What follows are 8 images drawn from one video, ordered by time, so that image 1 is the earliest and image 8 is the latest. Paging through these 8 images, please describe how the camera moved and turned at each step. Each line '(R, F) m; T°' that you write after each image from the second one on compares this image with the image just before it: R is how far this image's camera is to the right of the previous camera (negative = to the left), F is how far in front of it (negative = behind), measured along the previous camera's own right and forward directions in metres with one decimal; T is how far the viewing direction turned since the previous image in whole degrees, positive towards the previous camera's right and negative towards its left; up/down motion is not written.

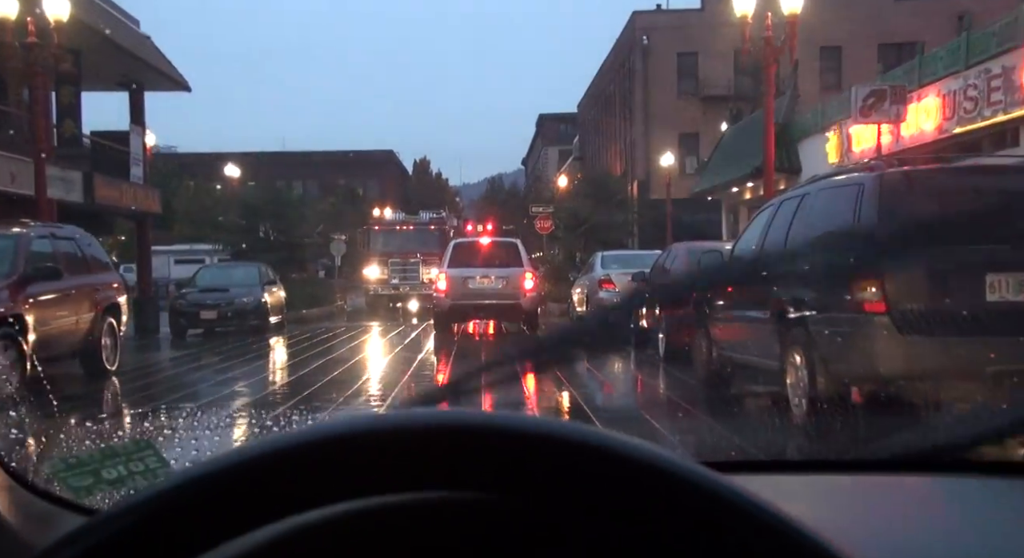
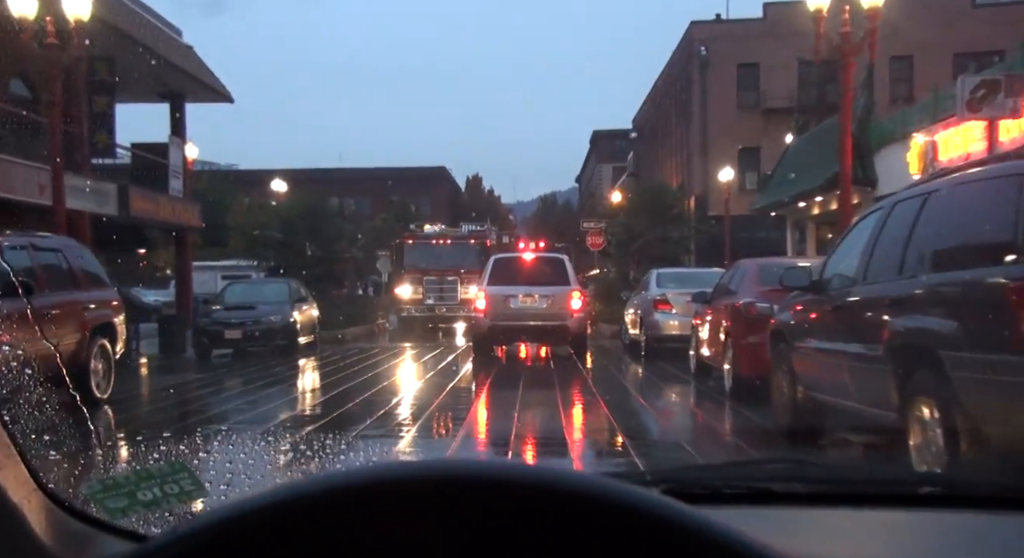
(+0.1, +1.2) m; -3°
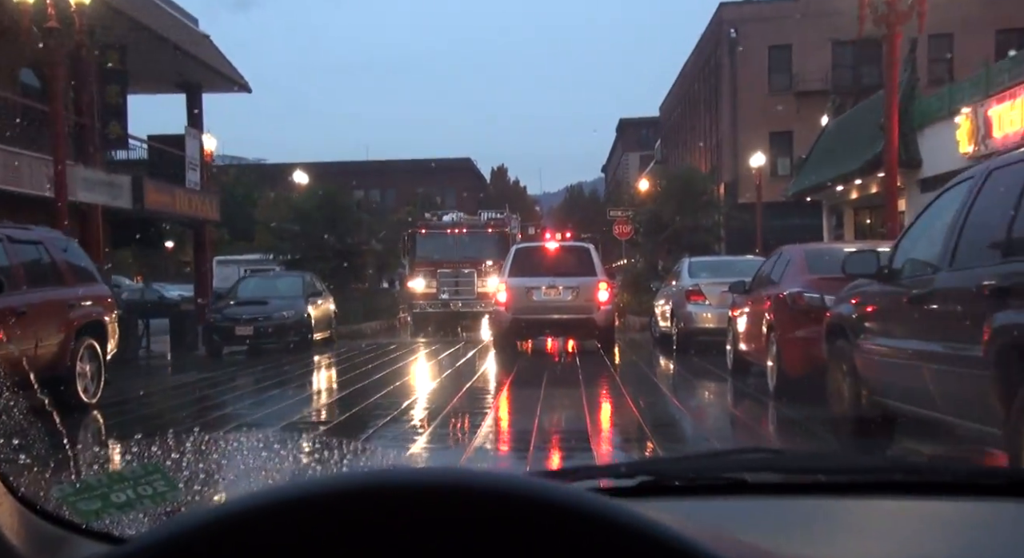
(0.0, +0.7) m; -1°
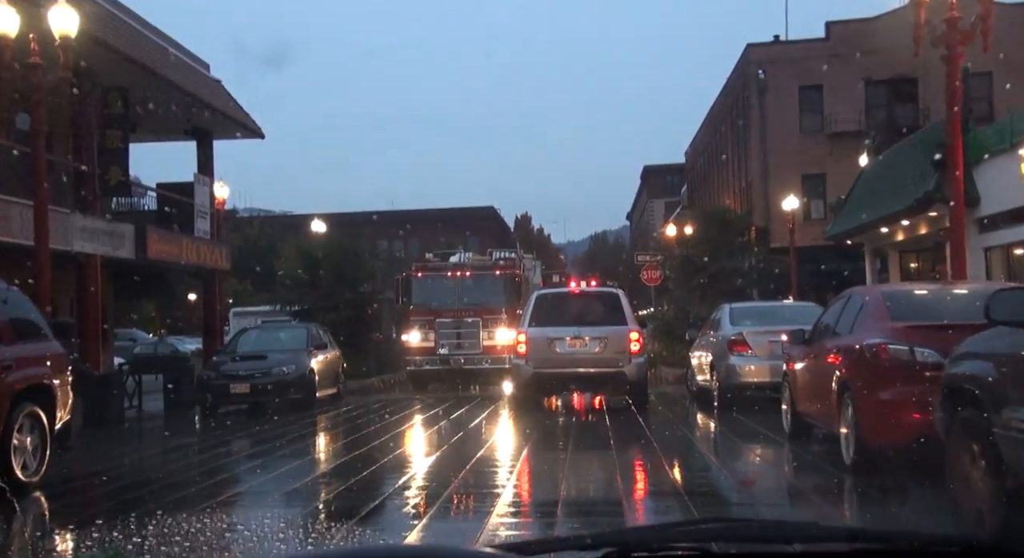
(0.0, +1.2) m; -1°
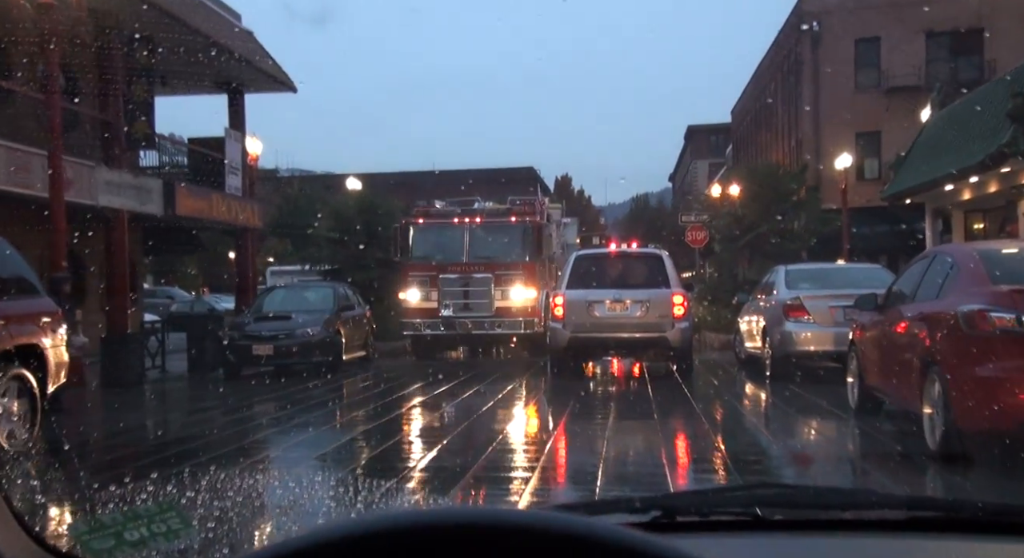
(0.0, +0.8) m; -2°
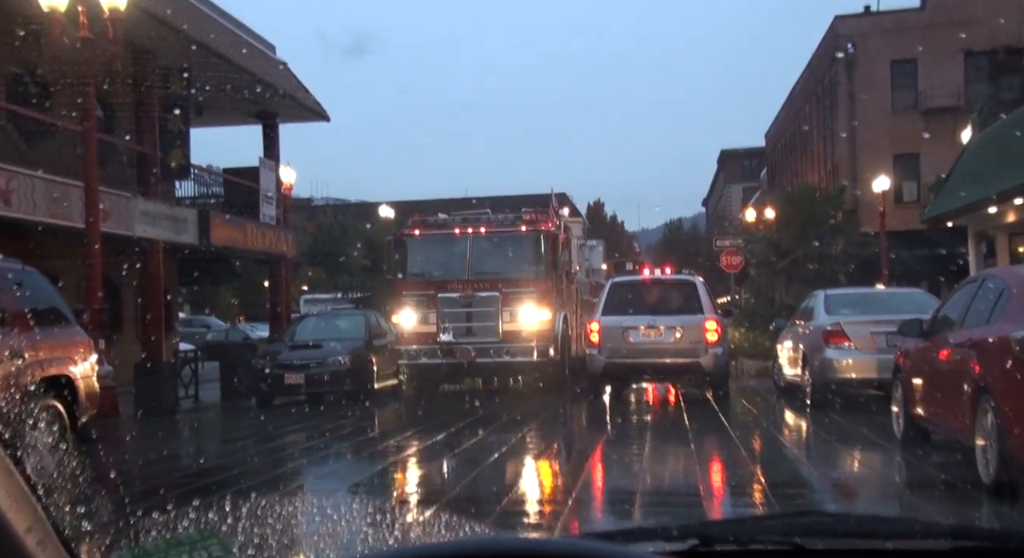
(0.0, +0.1) m; -2°
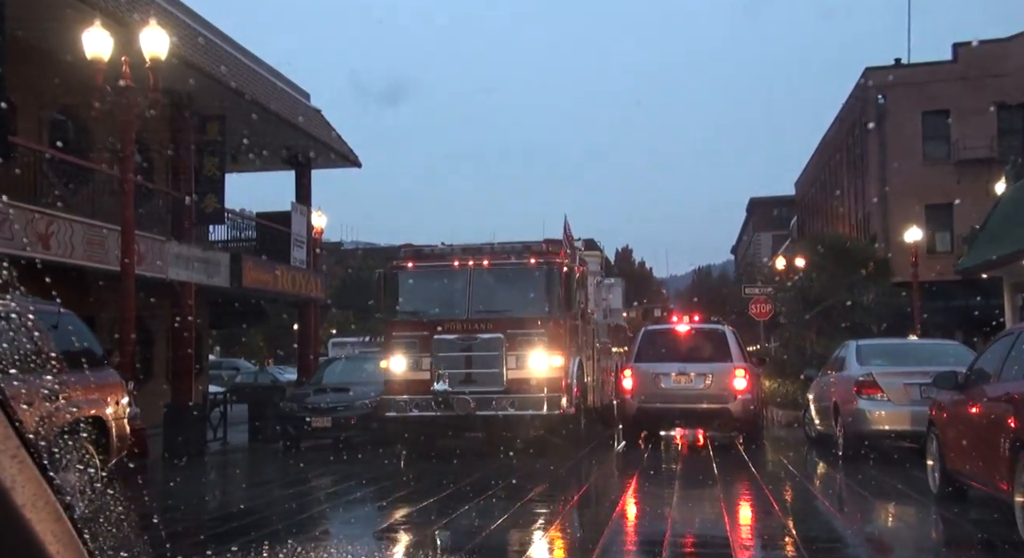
(0.0, 0.0) m; -1°
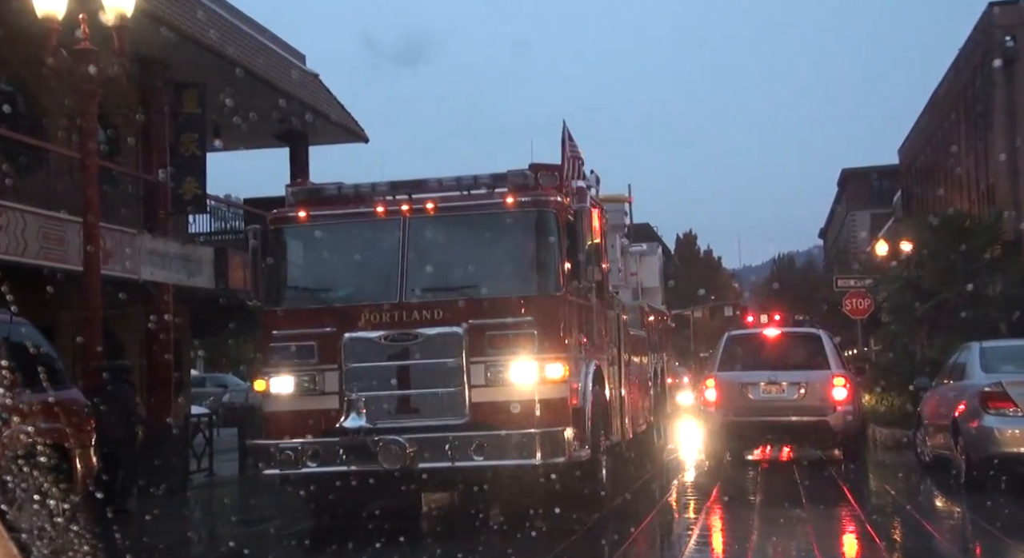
(+0.7, +3.6) m; -4°
